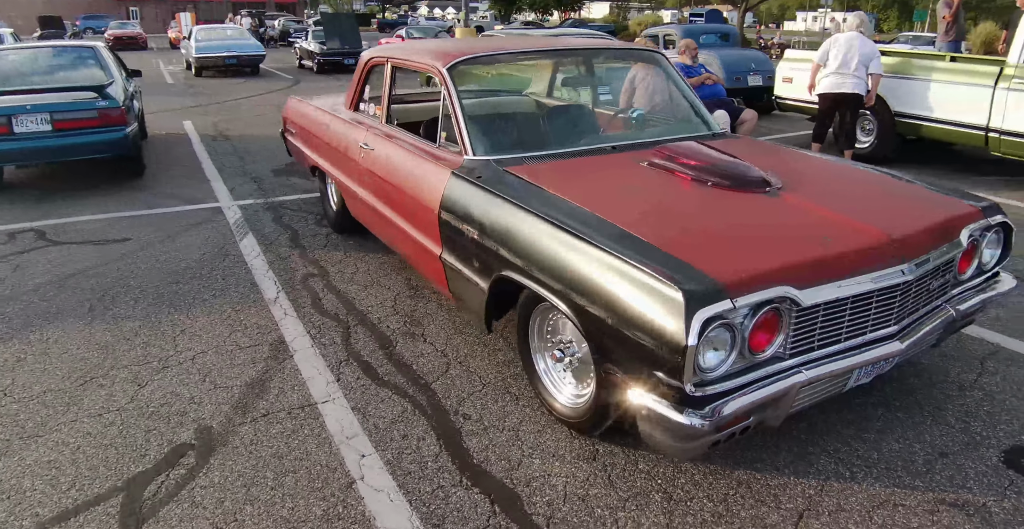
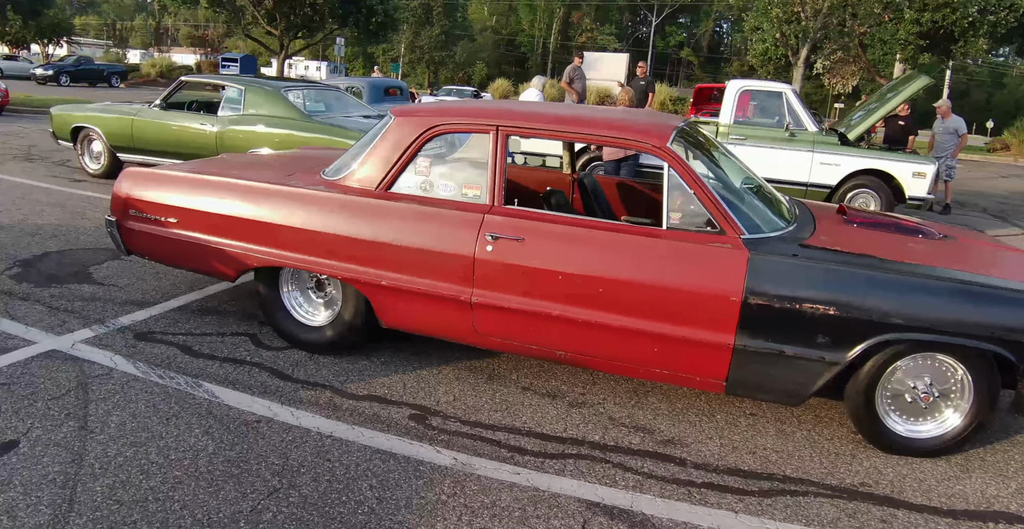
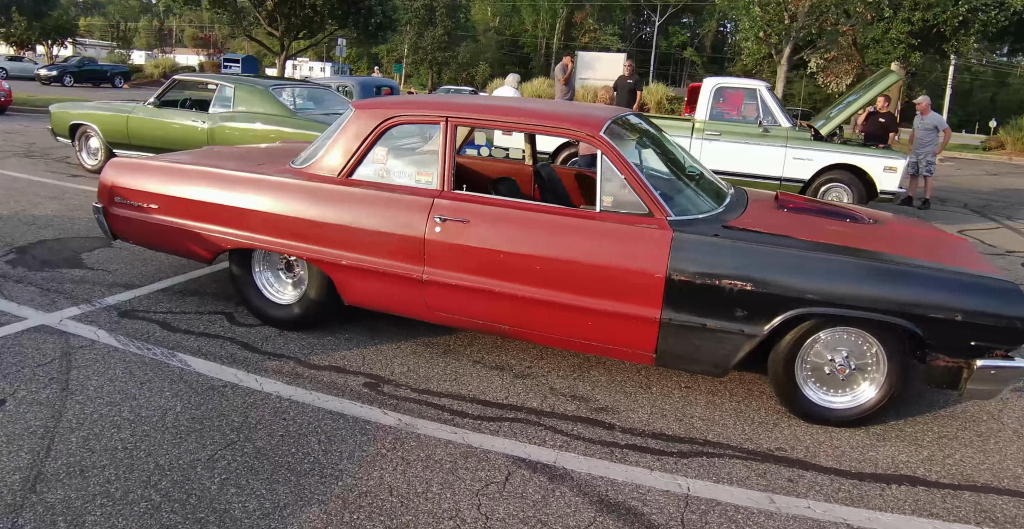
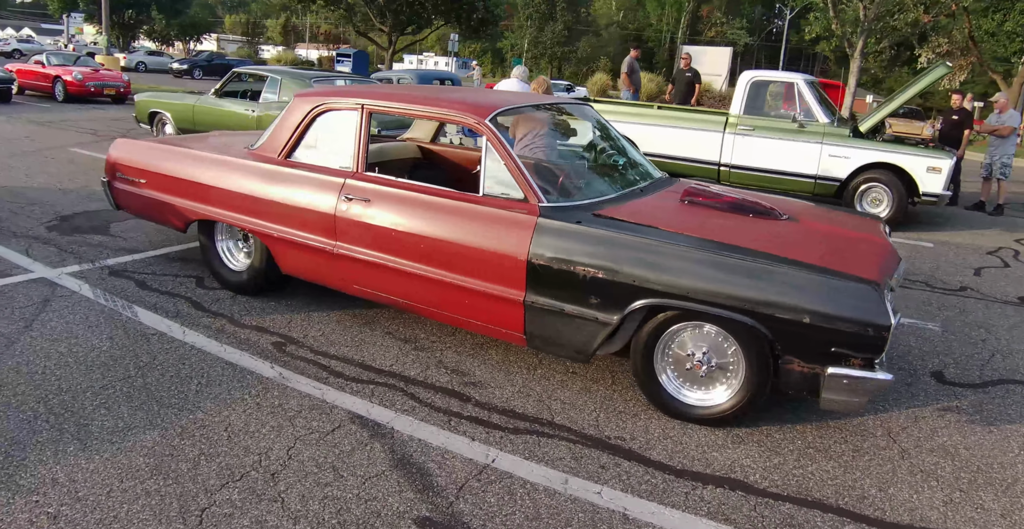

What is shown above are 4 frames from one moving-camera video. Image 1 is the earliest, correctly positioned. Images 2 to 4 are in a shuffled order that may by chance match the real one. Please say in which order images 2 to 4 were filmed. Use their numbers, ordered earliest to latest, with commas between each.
4, 3, 2
